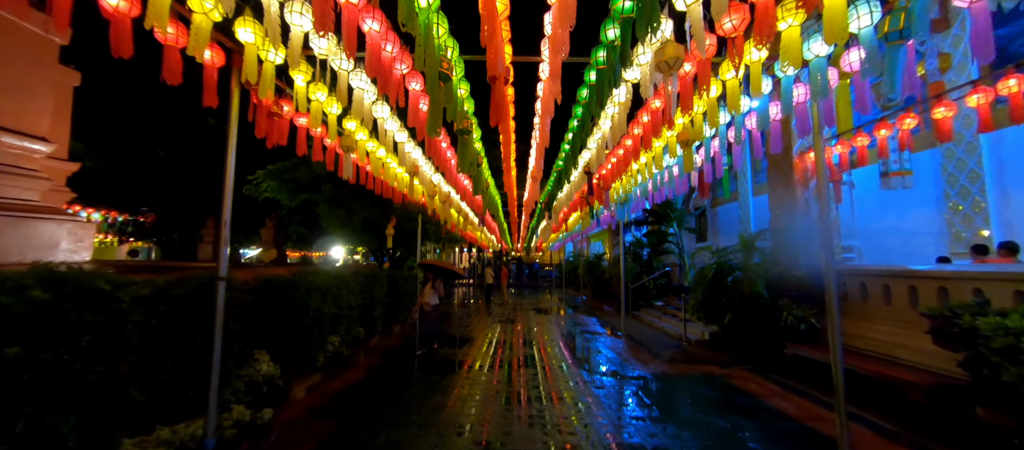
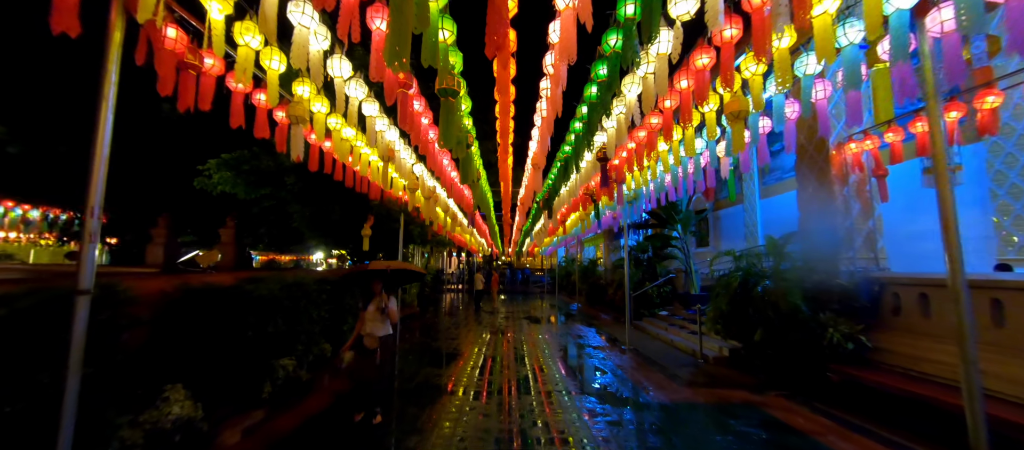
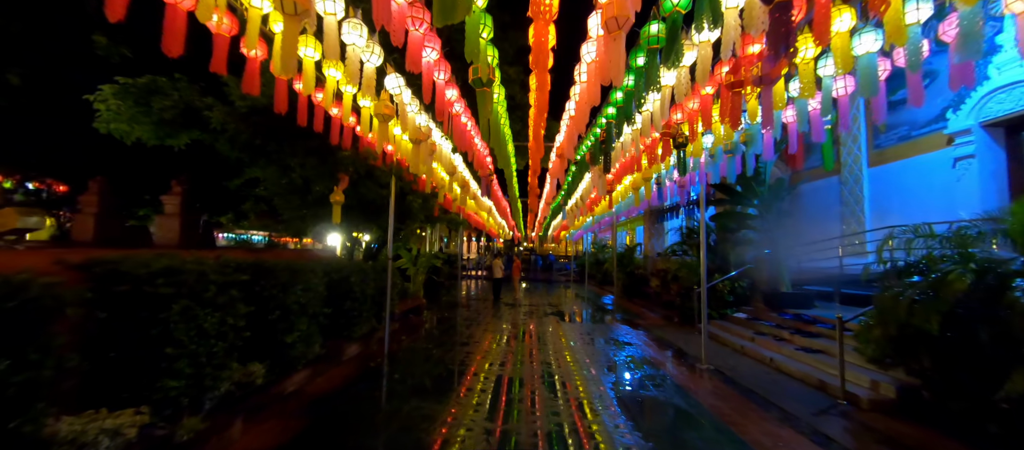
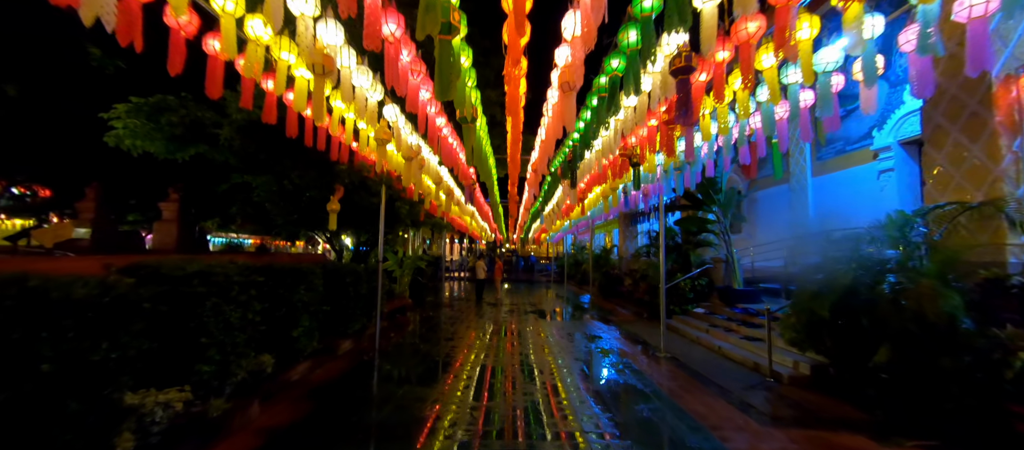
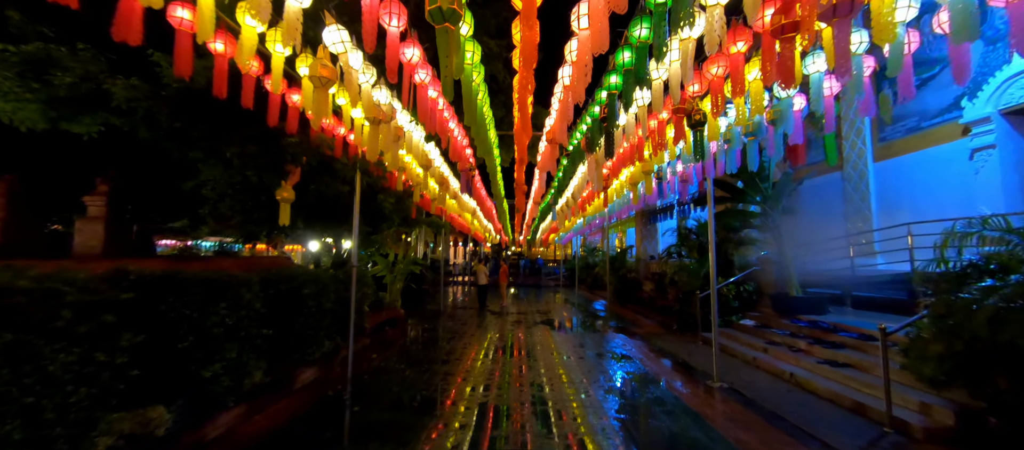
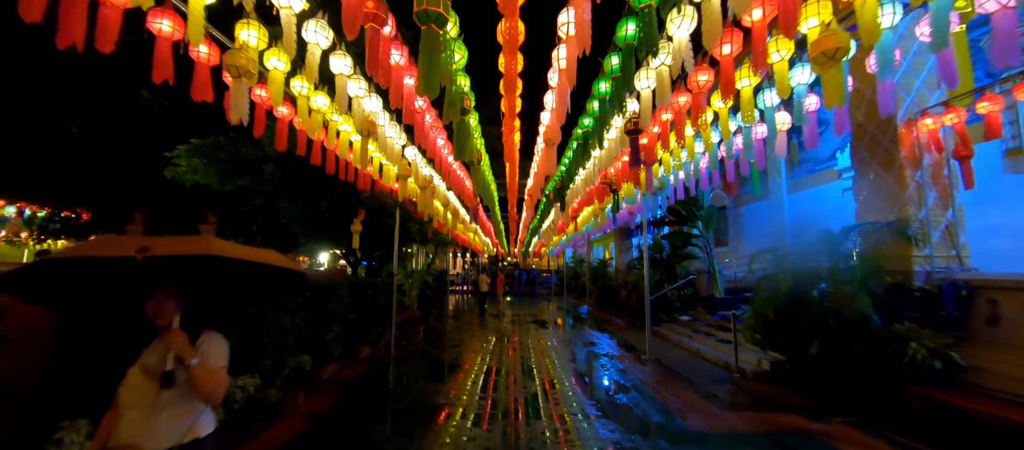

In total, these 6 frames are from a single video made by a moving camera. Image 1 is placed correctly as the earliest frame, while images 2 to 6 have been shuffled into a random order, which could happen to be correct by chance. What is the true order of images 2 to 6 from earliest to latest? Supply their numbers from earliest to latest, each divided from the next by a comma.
2, 6, 4, 3, 5
